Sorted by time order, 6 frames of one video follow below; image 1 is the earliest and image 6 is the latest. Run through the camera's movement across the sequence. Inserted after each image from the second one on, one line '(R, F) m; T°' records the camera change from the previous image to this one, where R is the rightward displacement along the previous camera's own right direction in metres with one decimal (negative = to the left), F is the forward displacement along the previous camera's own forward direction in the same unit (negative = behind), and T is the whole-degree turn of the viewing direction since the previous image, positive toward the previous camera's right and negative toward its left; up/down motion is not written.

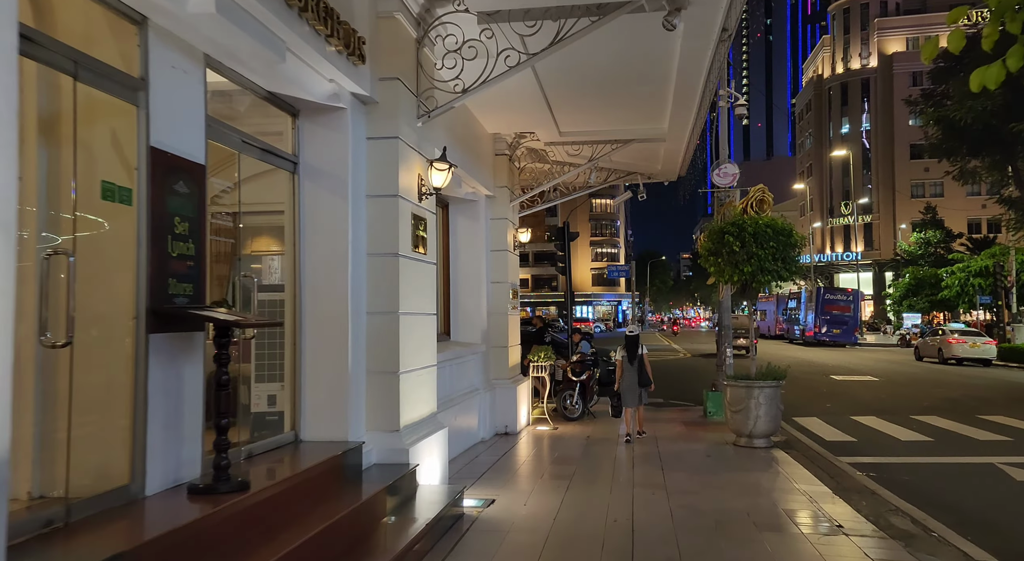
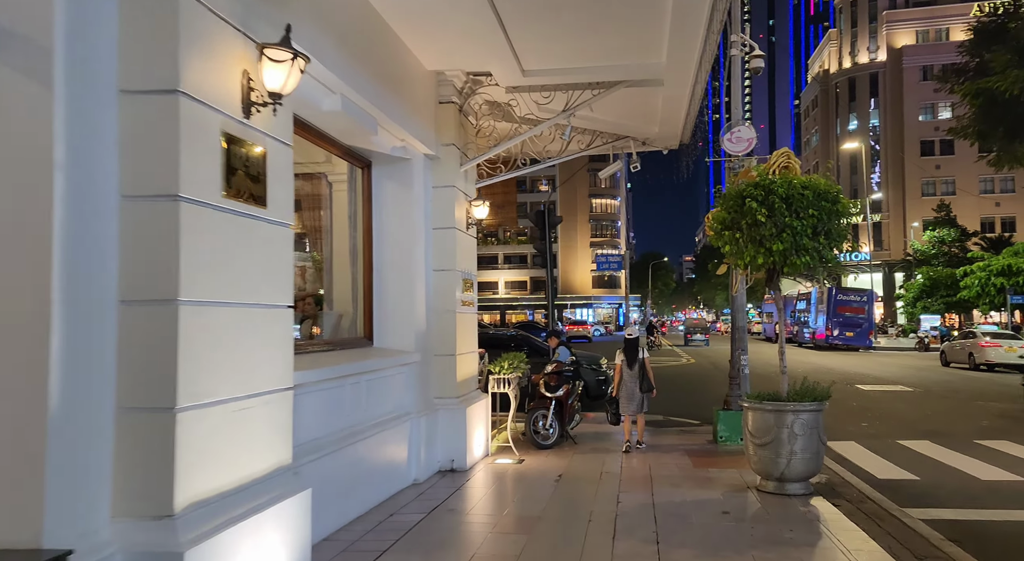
(+0.6, +2.7) m; 0°
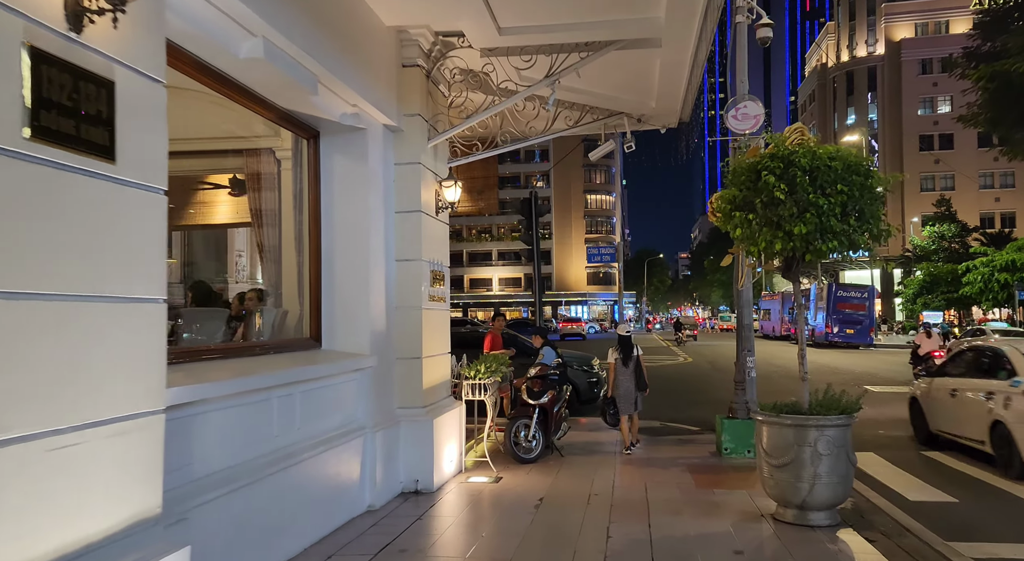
(+0.2, +1.1) m; 0°
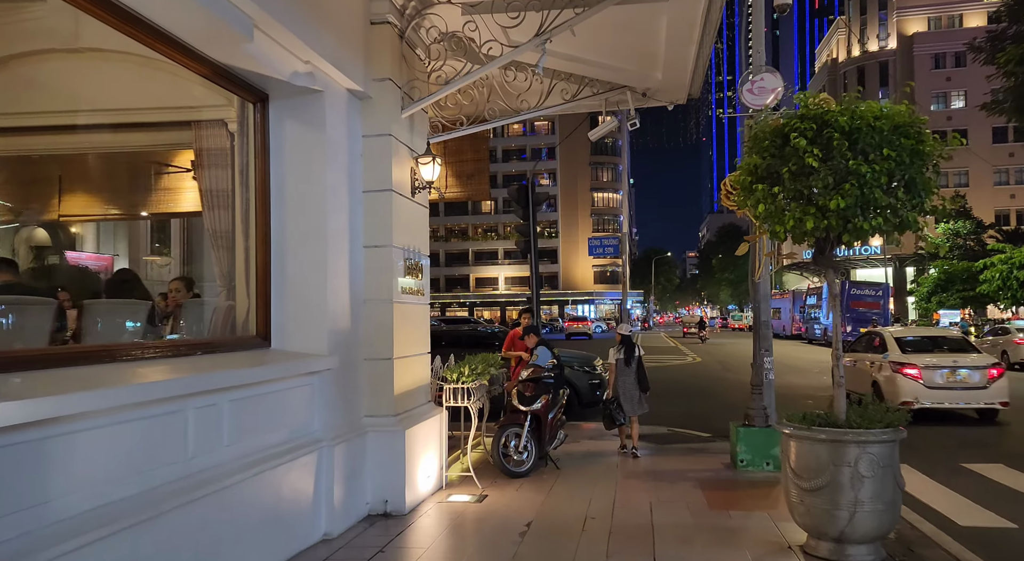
(+0.2, +1.0) m; -1°
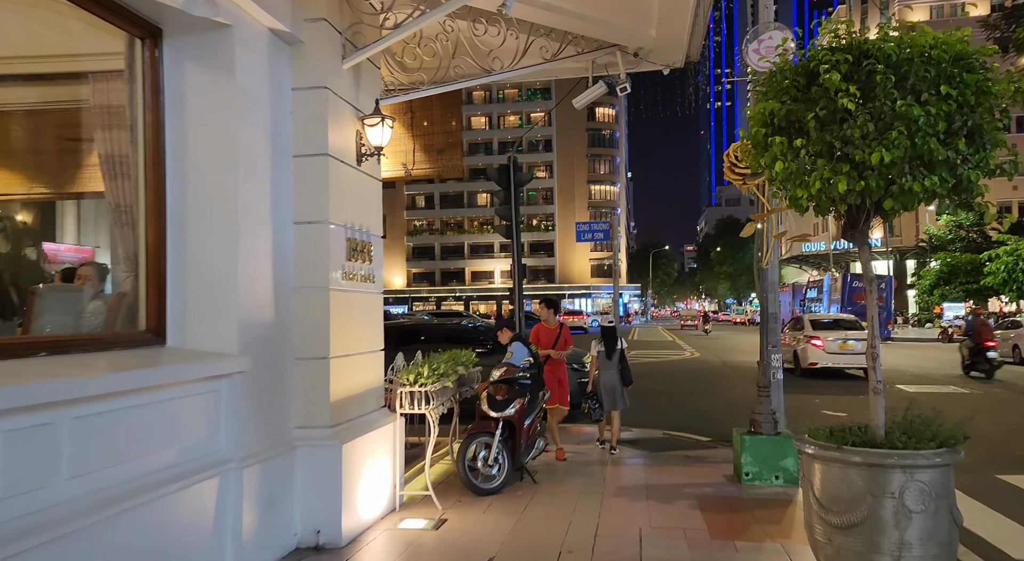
(+0.3, +1.1) m; 0°
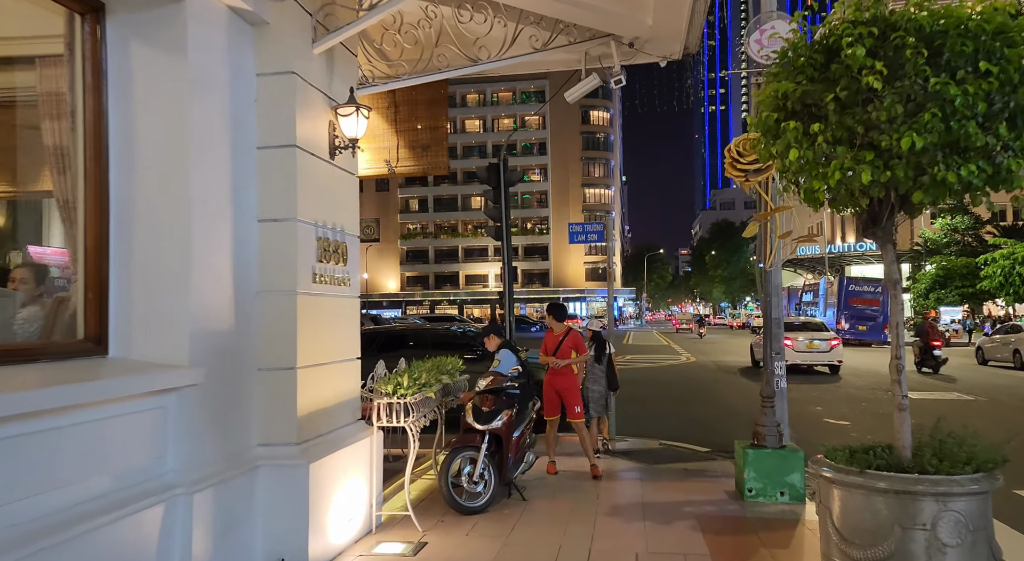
(+0.1, +0.4) m; 0°
